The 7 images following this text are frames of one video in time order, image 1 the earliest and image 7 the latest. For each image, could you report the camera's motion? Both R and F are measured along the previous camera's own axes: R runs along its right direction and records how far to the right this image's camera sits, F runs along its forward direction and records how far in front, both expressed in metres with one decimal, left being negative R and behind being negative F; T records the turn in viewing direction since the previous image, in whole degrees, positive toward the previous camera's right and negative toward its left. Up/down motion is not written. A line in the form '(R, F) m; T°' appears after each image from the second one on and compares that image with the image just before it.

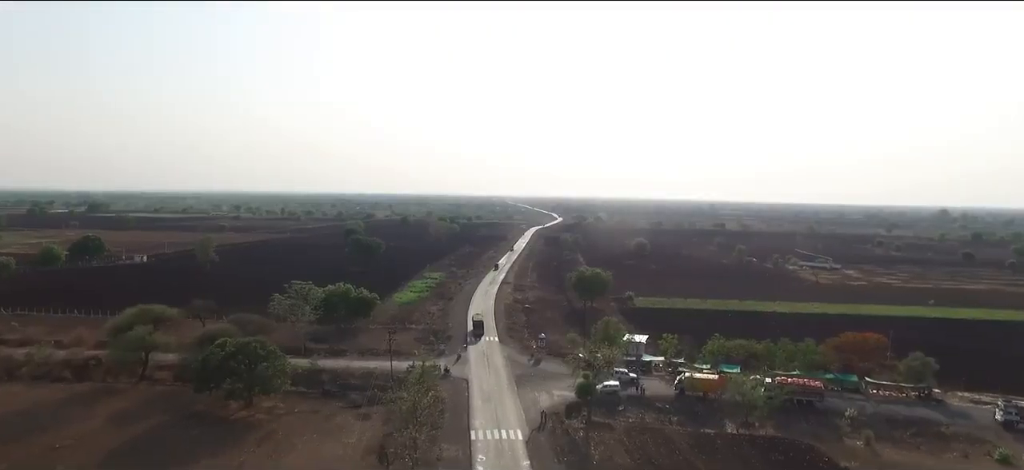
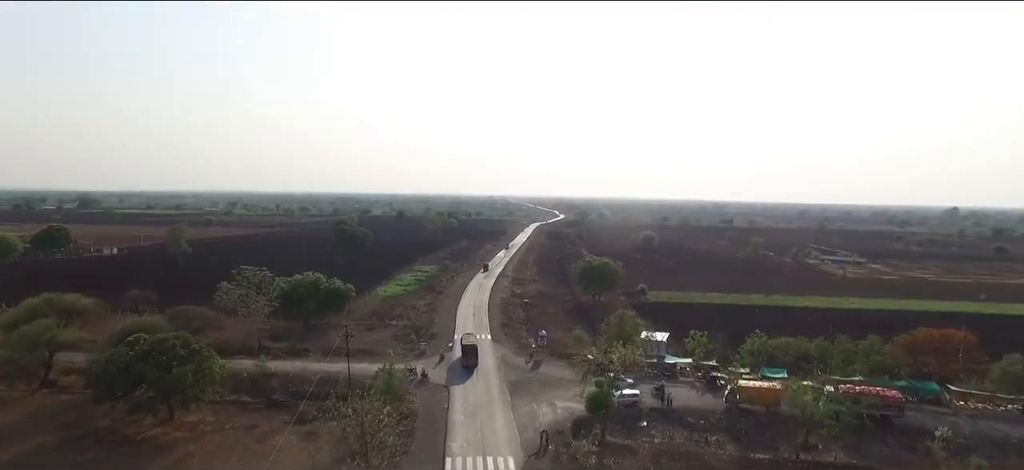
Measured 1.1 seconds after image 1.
(+0.5, +9.4) m; 0°
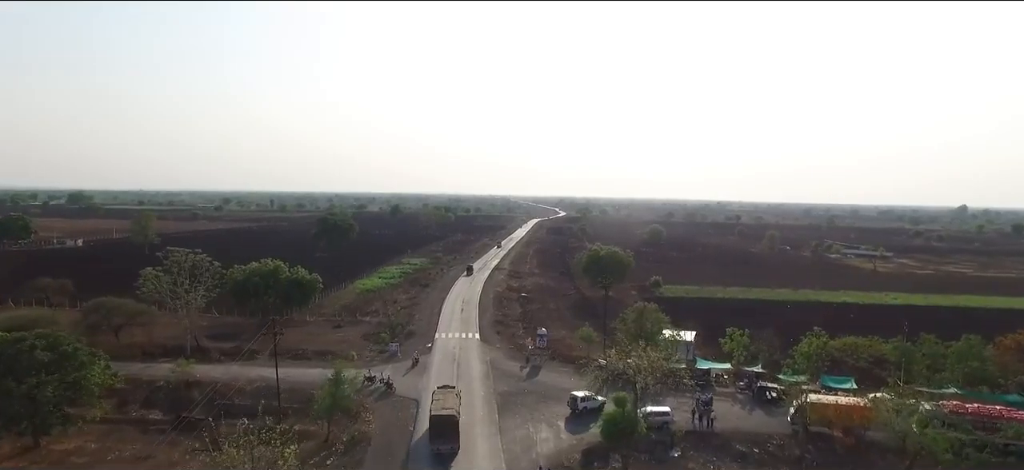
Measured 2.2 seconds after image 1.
(+0.5, +9.0) m; 0°
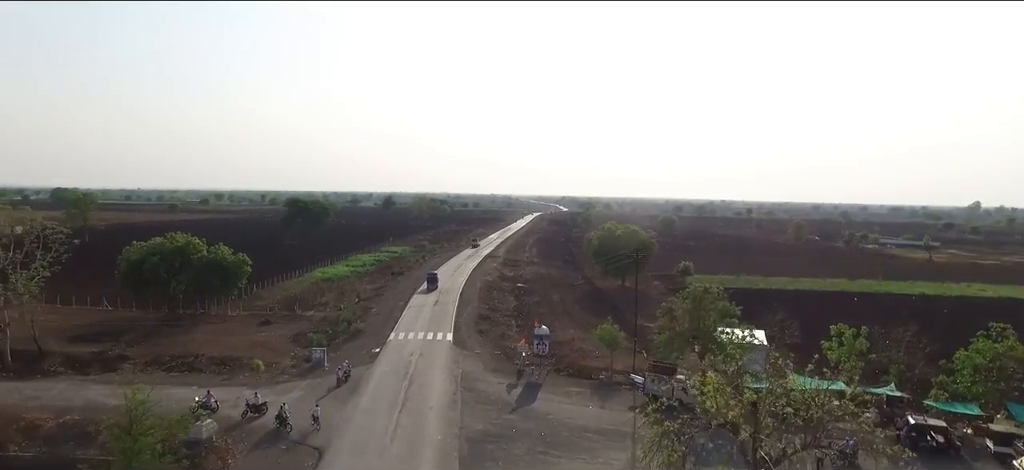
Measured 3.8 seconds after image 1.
(+0.6, +12.9) m; 0°
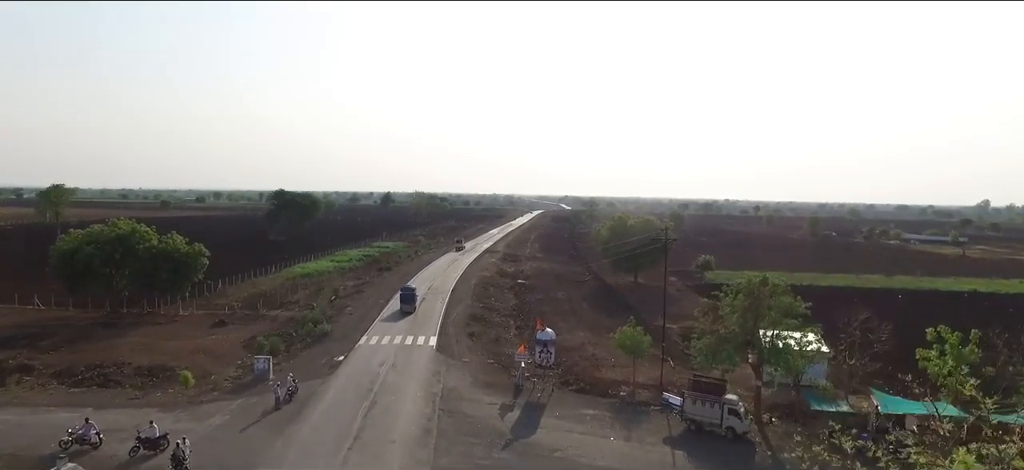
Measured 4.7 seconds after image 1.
(+0.2, +5.5) m; 0°
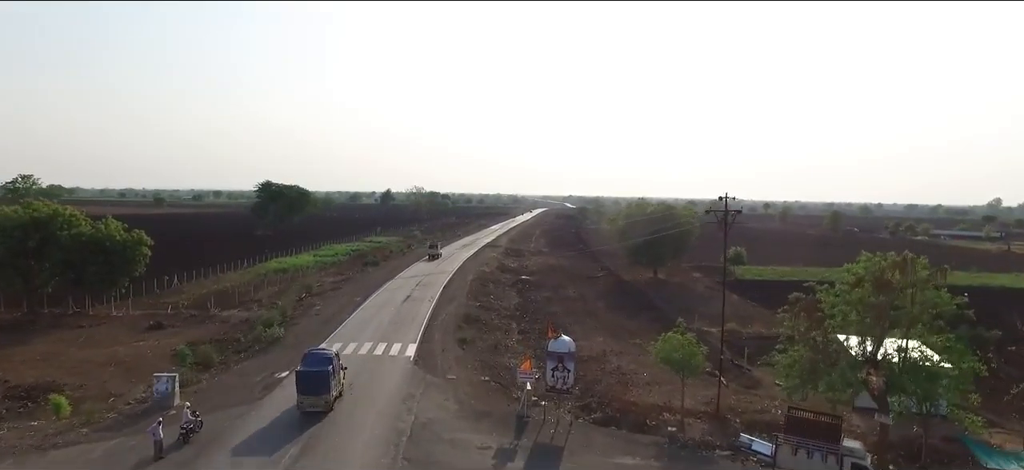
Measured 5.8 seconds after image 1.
(0.0, +5.8) m; 0°
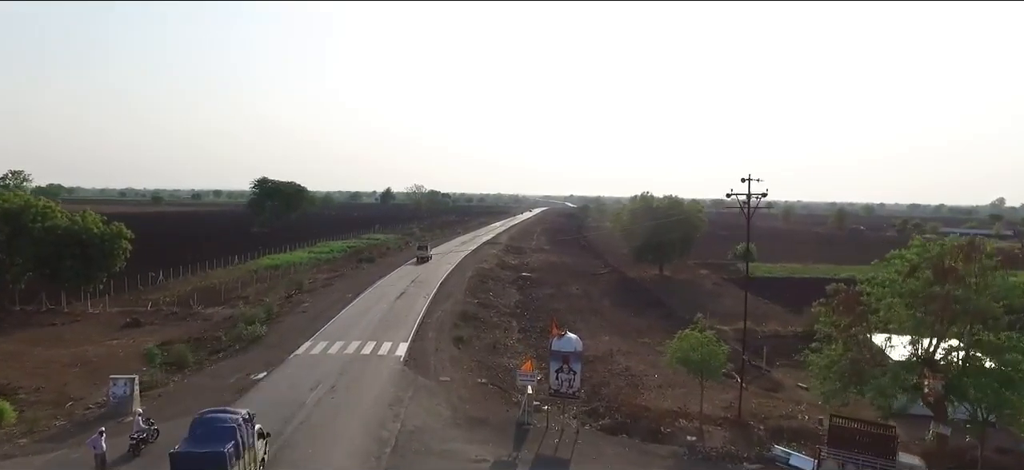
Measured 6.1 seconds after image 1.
(0.0, +1.5) m; 0°
